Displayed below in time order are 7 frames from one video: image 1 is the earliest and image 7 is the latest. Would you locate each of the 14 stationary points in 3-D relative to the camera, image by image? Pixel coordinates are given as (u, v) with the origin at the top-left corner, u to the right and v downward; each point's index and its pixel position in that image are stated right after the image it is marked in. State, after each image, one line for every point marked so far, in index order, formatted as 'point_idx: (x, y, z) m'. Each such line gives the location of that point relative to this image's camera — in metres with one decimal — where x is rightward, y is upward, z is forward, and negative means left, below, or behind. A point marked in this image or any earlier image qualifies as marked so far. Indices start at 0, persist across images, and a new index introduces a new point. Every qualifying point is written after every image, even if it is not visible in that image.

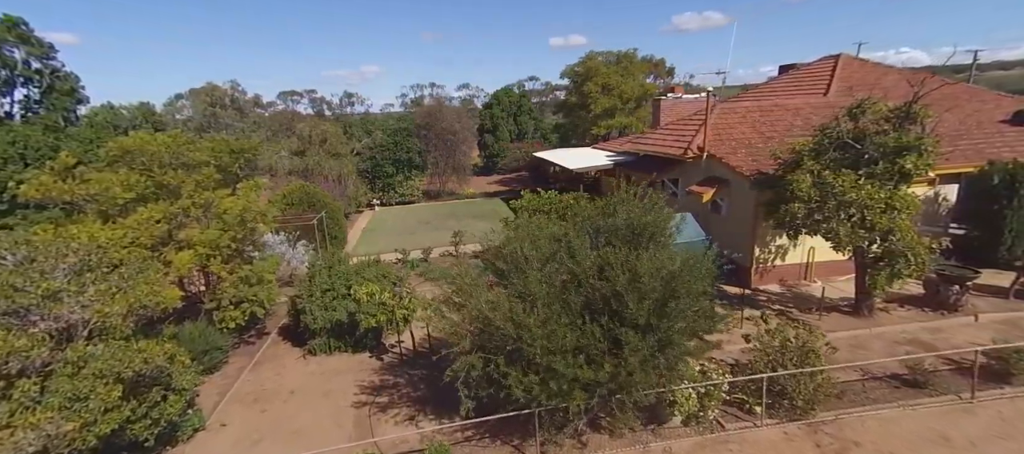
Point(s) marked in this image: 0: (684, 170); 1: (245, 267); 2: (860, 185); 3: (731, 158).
0: (+6.9, +2.2, +19.2) m
1: (-7.0, -1.1, +12.8) m
2: (+7.7, +0.9, +10.6) m
3: (+7.6, +2.4, +16.8) m
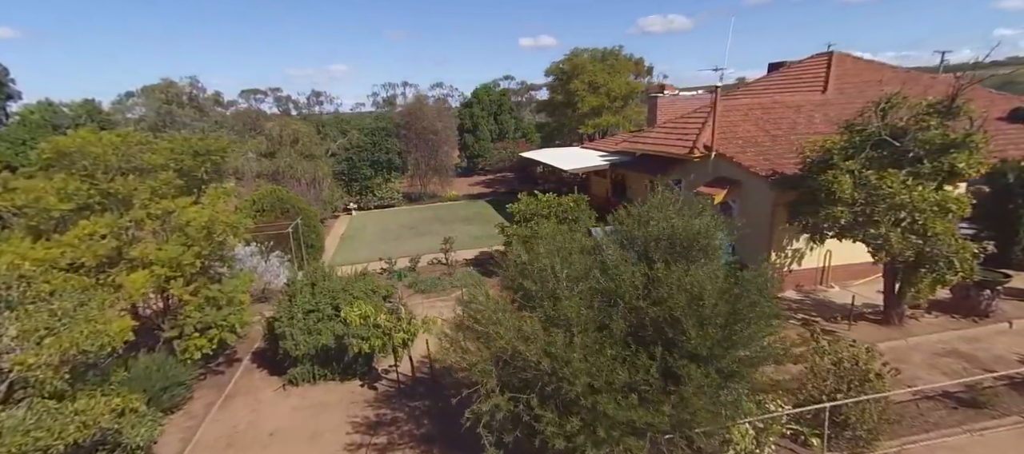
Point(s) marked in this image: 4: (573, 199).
0: (+6.7, +2.1, +18.3) m
1: (-6.8, -1.4, +11.0) m
2: (+8.0, +0.8, +9.7) m
3: (+7.5, +2.3, +15.8) m
4: (+2.2, +1.0, +18.0) m
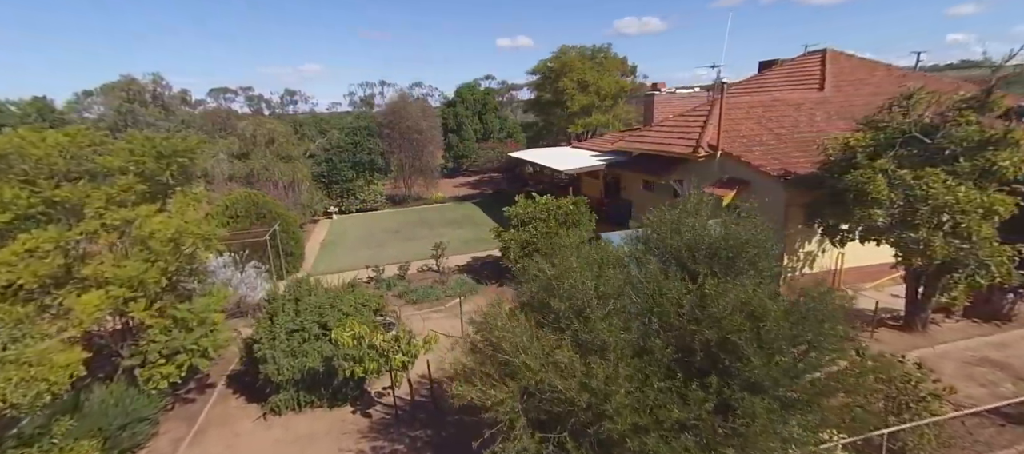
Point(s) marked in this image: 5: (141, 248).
0: (+6.5, +2.0, +17.6) m
1: (-6.6, -1.6, +9.6) m
2: (+8.2, +0.8, +9.0) m
3: (+7.4, +2.2, +15.1) m
4: (+2.1, +0.9, +17.1) m
5: (-7.0, -0.4, +9.1) m
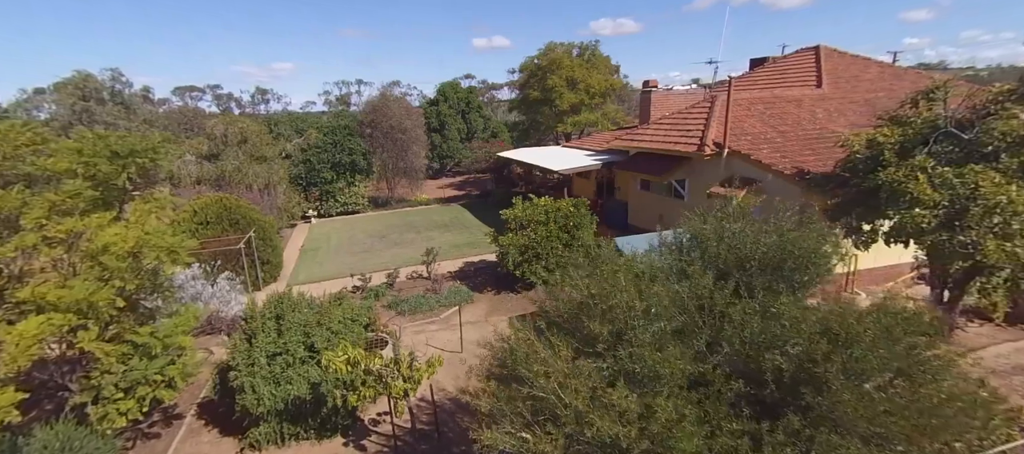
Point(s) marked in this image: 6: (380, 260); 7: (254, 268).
0: (+6.4, +2.0, +16.8) m
1: (-6.3, -1.8, +8.3) m
2: (+8.4, +0.7, +8.4) m
3: (+7.4, +2.2, +14.5) m
4: (+1.9, +0.8, +16.1) m
5: (-6.7, -0.6, +7.7) m
6: (-5.4, -1.3, +19.9) m
7: (-8.9, -1.4, +16.6) m
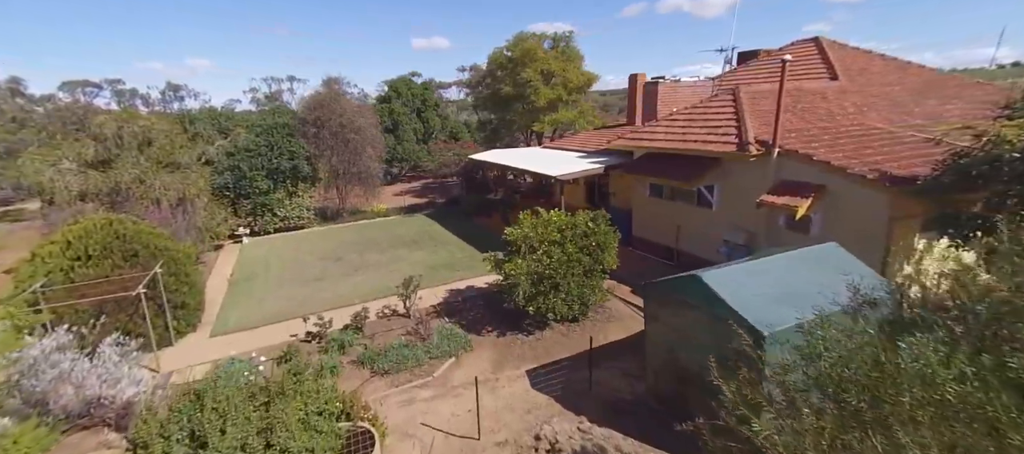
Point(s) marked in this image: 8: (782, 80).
0: (+6.3, +1.6, +14.1) m
1: (-5.2, -2.5, +4.1) m
2: (+9.4, +0.4, +5.9) m
3: (+7.6, +1.8, +11.8) m
4: (+2.0, +0.2, +12.8) m
5: (-5.5, -1.3, +3.5) m
6: (-5.7, -2.1, +15.7) m
7: (-8.7, -2.2, +12.1) m
8: (+6.8, +3.7, +12.2) m
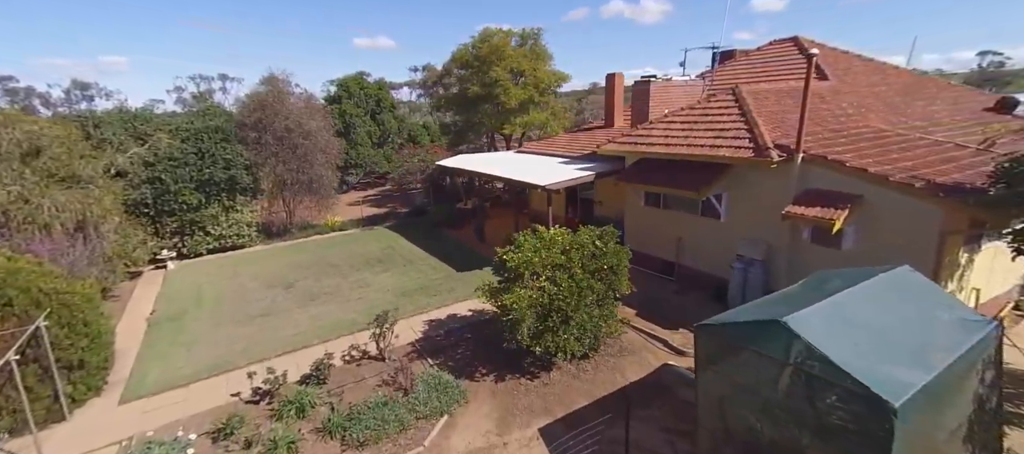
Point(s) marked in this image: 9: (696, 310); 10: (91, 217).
0: (+6.0, +1.2, +12.6) m
1: (-4.3, -3.1, +1.5) m
2: (+9.9, +0.2, +4.9) m
3: (+7.5, +1.5, +10.6) m
4: (+1.9, -0.2, +11.0) m
5: (-4.6, -1.9, +0.9) m
6: (-6.0, -2.8, +13.0) m
7: (-8.6, -2.9, +9.0) m
8: (+6.7, +3.4, +10.9) m
9: (+5.1, -2.3, +13.4) m
10: (-11.4, +0.3, +13.1) m
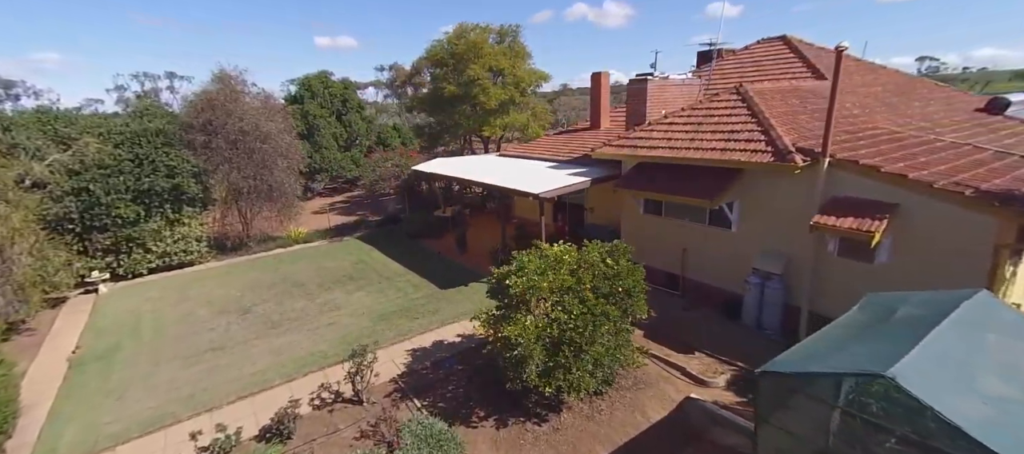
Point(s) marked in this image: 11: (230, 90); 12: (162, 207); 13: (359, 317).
0: (+5.8, +0.9, +11.5) m
1: (-3.6, -3.4, -0.3) m
2: (+10.3, 0.0, +4.0) m
3: (+7.5, +1.2, +9.5) m
4: (+1.9, -0.5, +9.6) m
5: (-3.9, -2.2, -1.0) m
6: (-6.1, -3.2, +11.0) m
7: (-8.4, -3.4, +6.9) m
8: (+6.6, +3.1, +9.8) m
9: (+5.0, -2.6, +12.2) m
10: (-11.6, -0.2, +10.8) m
11: (-10.6, +5.2, +18.1) m
12: (-11.6, +0.6, +16.1) m
13: (-4.2, -2.5, +13.2) m
